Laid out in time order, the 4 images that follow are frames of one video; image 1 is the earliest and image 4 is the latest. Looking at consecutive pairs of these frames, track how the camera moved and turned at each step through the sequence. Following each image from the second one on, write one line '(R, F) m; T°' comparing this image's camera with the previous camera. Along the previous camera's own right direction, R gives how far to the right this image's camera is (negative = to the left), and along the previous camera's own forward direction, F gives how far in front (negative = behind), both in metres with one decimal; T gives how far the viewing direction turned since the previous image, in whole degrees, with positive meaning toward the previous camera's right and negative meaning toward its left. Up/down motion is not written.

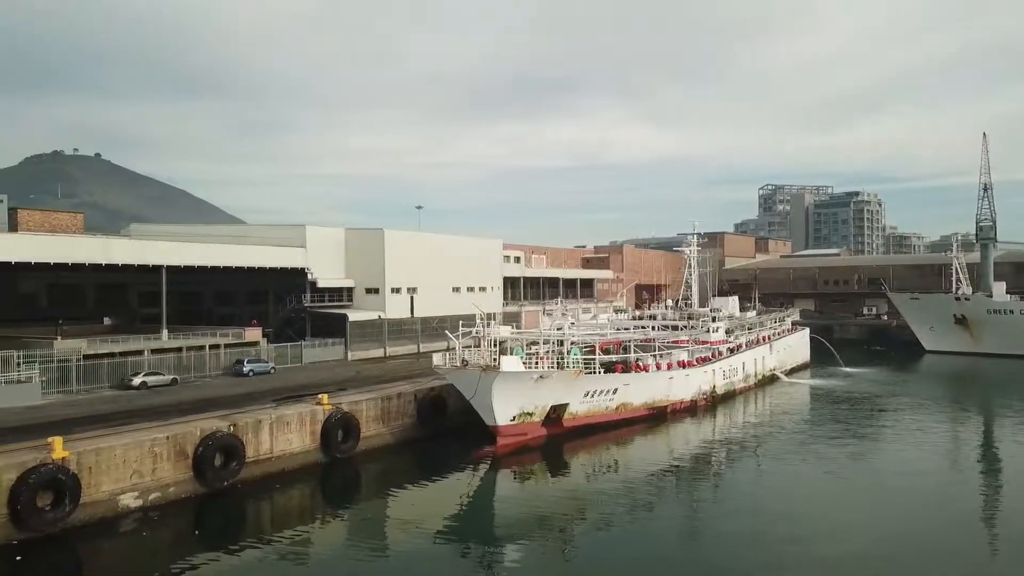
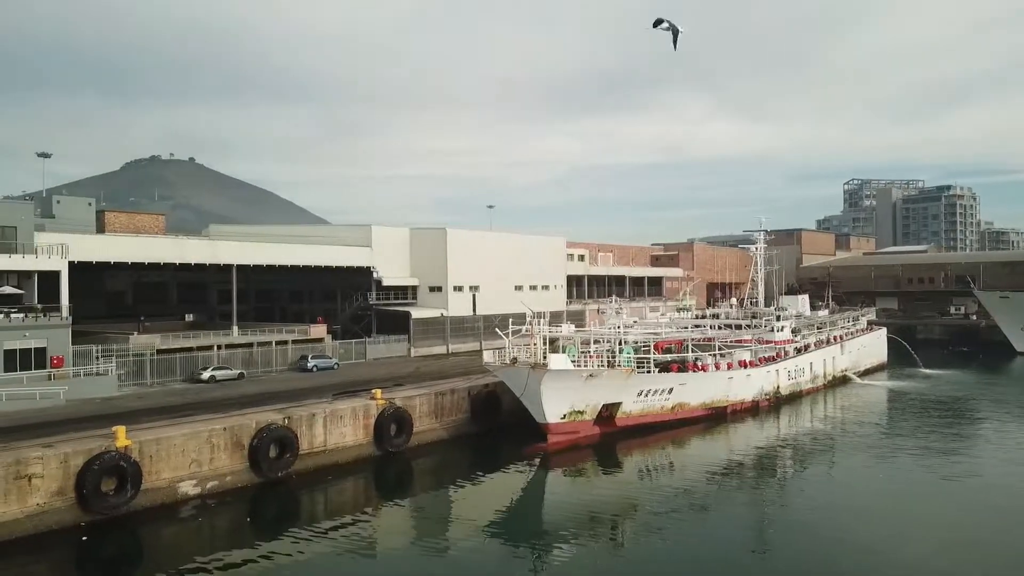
(+0.8, -0.1) m; -6°
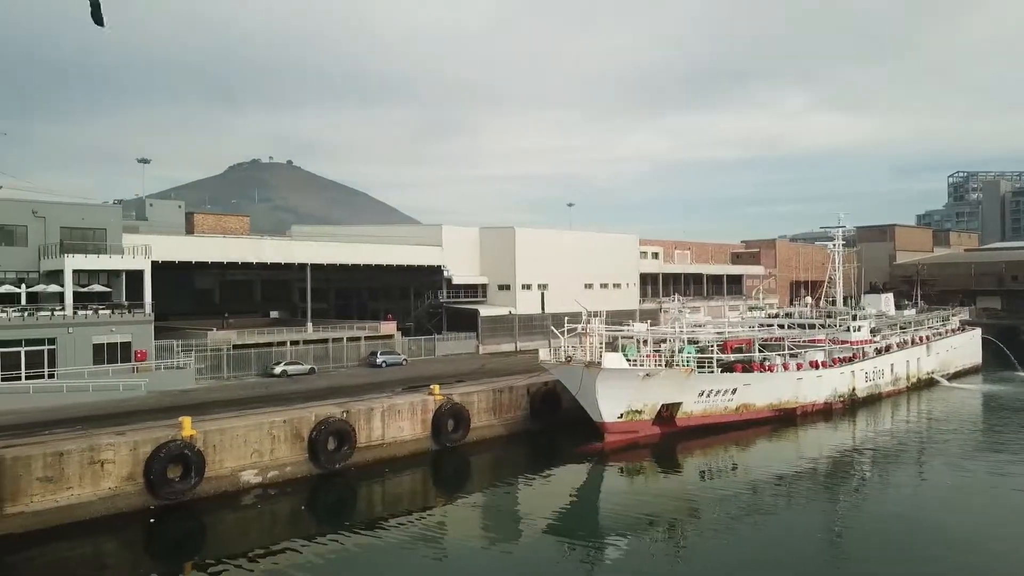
(+0.9, -0.1) m; -6°
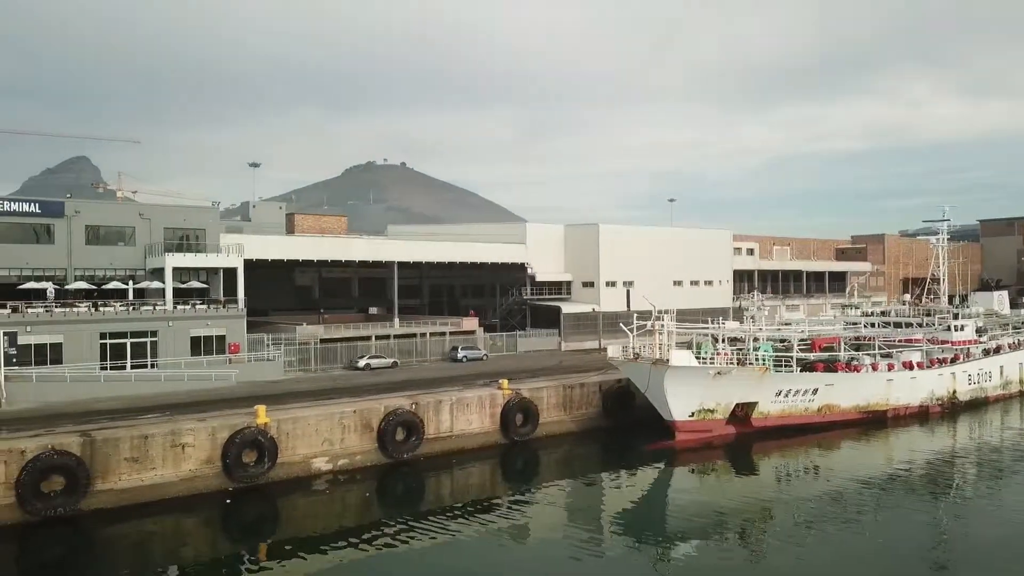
(+1.2, -0.1) m; -8°
